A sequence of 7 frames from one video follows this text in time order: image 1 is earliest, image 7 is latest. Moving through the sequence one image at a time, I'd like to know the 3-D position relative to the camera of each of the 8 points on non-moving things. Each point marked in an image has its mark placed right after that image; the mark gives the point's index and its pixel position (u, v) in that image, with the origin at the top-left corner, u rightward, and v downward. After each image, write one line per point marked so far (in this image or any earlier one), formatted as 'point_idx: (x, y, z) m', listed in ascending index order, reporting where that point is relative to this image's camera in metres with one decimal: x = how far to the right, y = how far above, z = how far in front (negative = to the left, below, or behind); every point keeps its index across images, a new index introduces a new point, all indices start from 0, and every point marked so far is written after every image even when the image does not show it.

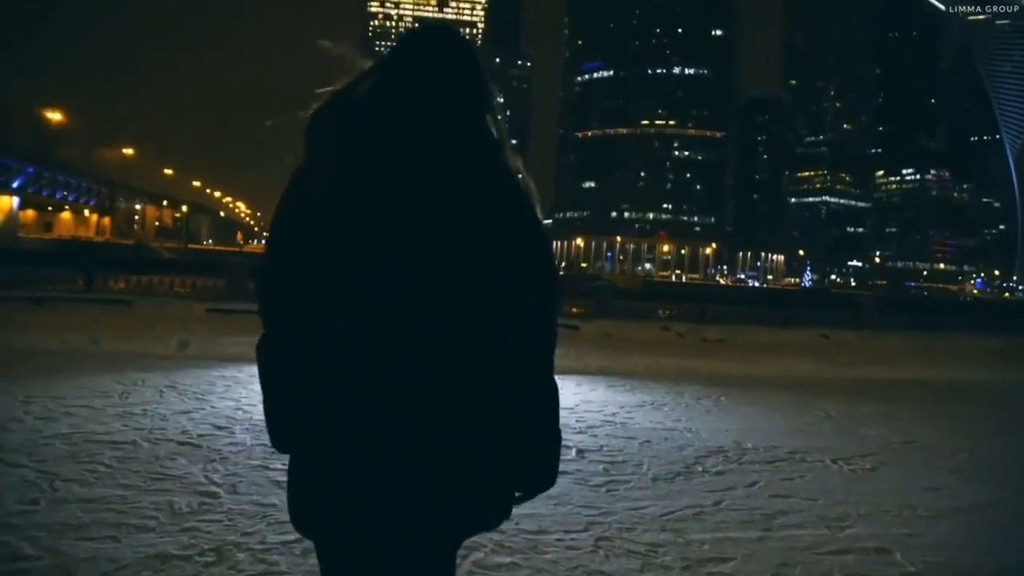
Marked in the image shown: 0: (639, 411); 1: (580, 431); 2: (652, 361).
0: (+1.4, -1.3, +10.1) m
1: (+0.6, -1.3, +8.4) m
2: (+2.3, -1.2, +15.2) m
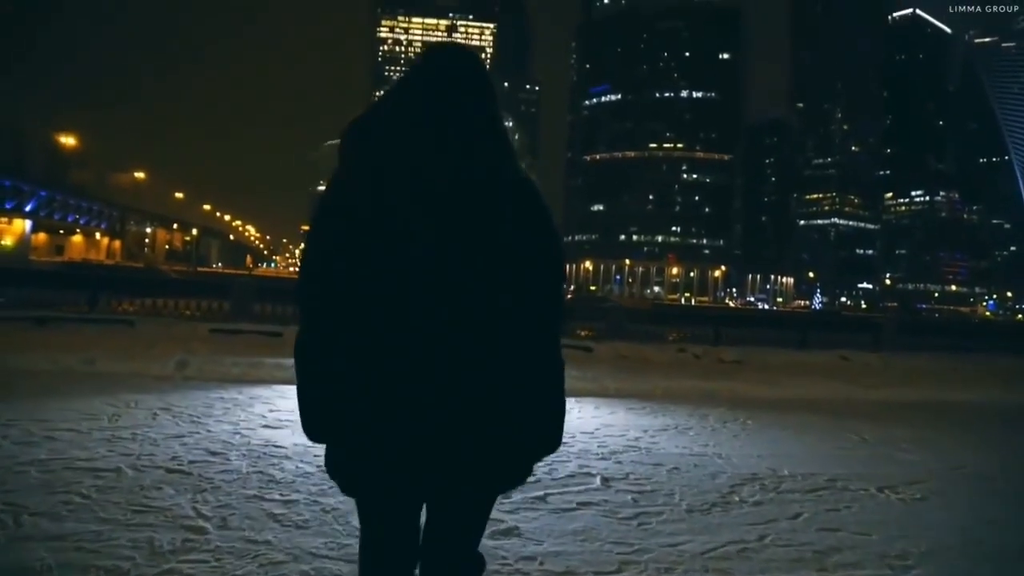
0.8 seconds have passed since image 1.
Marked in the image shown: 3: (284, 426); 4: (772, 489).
0: (+1.5, -1.5, +9.5) m
1: (+0.7, -1.4, +7.8) m
2: (+2.5, -1.5, +14.6) m
3: (-1.9, -1.2, +8.1) m
4: (+1.9, -1.5, +6.9) m
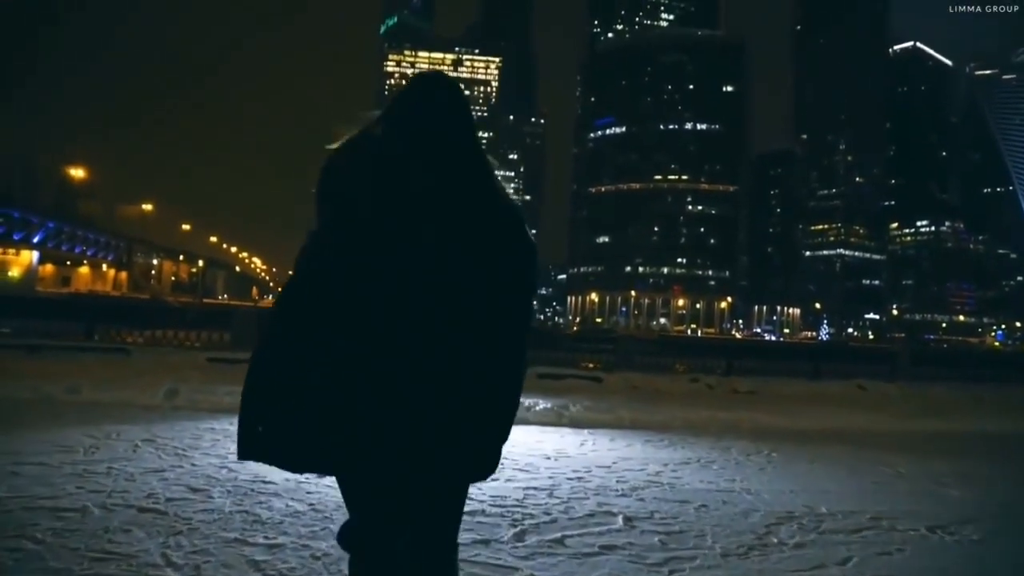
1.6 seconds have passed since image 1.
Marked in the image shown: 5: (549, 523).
0: (+1.6, -1.7, +8.9) m
1: (+0.8, -1.5, +7.1) m
2: (+2.6, -1.8, +13.9) m
3: (-1.9, -1.4, +7.5) m
4: (+2.0, -1.6, +6.2) m
5: (+0.2, -1.5, +5.9) m
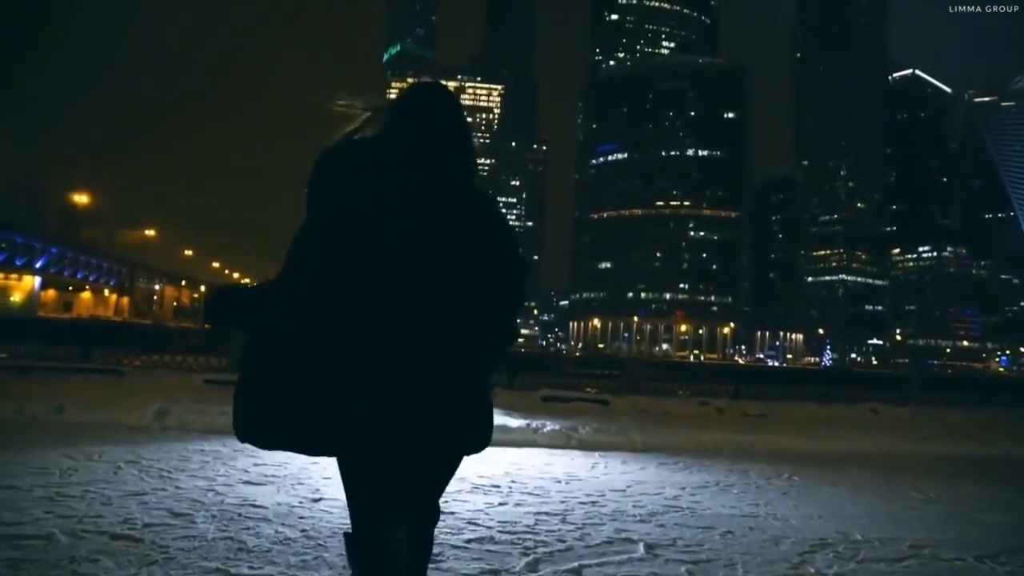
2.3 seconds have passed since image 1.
0: (+1.7, -1.8, +8.3) m
1: (+0.9, -1.6, +6.6) m
2: (+2.7, -2.1, +13.4) m
3: (-1.8, -1.4, +7.0) m
4: (+2.0, -1.6, +5.7) m
5: (+0.3, -1.5, +5.4) m
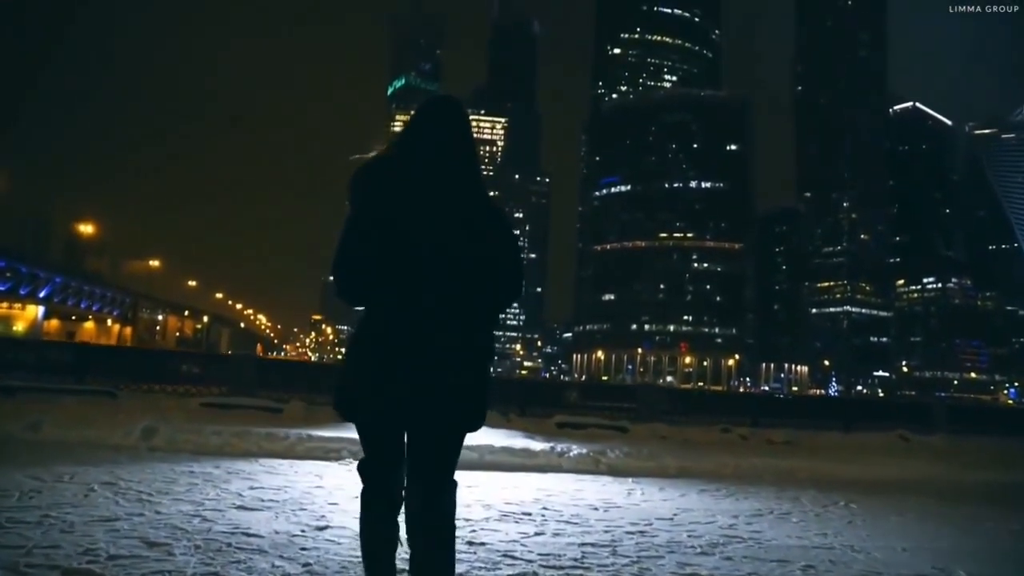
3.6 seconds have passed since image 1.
0: (+1.9, -1.8, +7.3) m
1: (+1.1, -1.6, +5.7) m
2: (+2.9, -2.3, +12.4) m
3: (-1.6, -1.4, +6.0) m
4: (+2.3, -1.5, +4.7) m
5: (+0.5, -1.4, +4.4) m
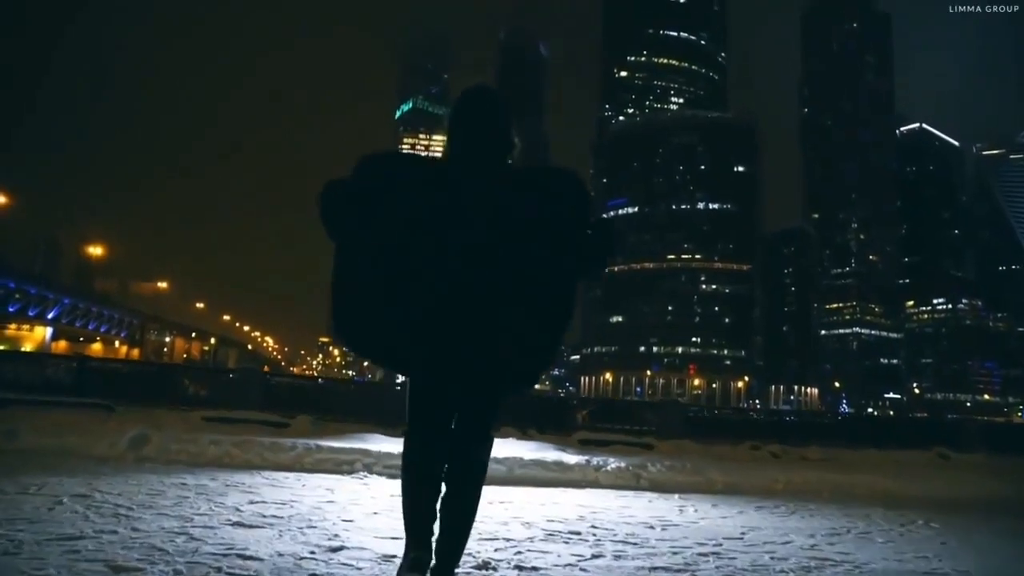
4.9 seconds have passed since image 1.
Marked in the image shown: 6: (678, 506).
0: (+2.2, -1.7, +6.3) m
1: (+1.4, -1.4, +4.6) m
2: (+3.3, -2.3, +11.3) m
3: (-1.3, -1.3, +5.0) m
4: (+2.5, -1.4, +3.7) m
5: (+0.8, -1.2, +3.4) m
6: (+1.4, -1.8, +7.7) m
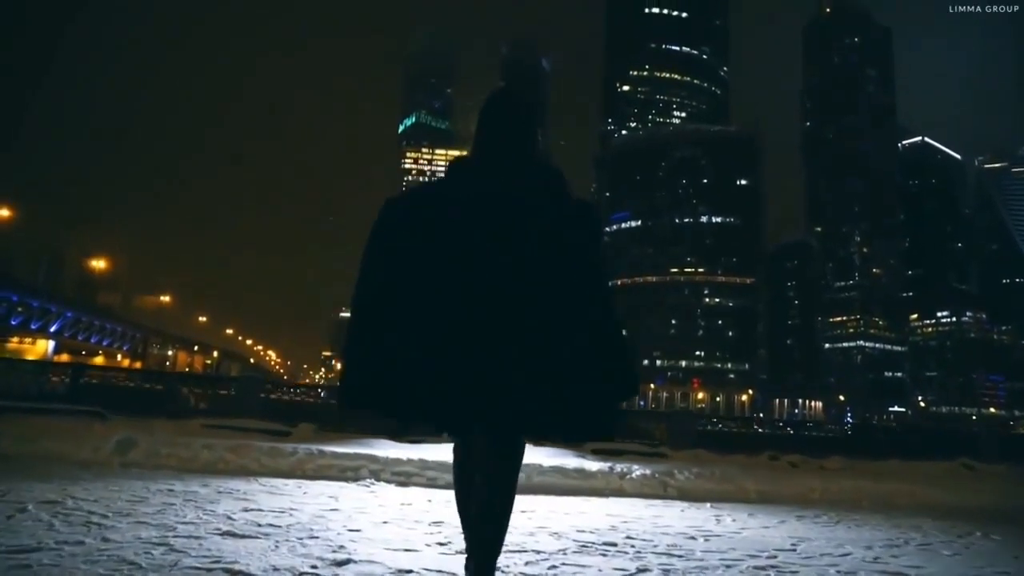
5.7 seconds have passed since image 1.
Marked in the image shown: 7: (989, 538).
0: (+2.4, -1.6, +5.7) m
1: (+1.5, -1.3, +4.0) m
2: (+3.4, -2.2, +10.7) m
3: (-1.1, -1.2, +4.4) m
4: (+2.6, -1.2, +3.0) m
5: (+0.9, -1.1, +2.7) m
6: (+1.5, -1.7, +7.1) m
7: (+3.5, -1.8, +7.0) m
